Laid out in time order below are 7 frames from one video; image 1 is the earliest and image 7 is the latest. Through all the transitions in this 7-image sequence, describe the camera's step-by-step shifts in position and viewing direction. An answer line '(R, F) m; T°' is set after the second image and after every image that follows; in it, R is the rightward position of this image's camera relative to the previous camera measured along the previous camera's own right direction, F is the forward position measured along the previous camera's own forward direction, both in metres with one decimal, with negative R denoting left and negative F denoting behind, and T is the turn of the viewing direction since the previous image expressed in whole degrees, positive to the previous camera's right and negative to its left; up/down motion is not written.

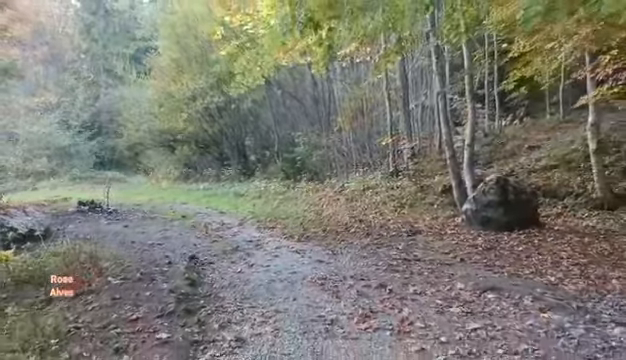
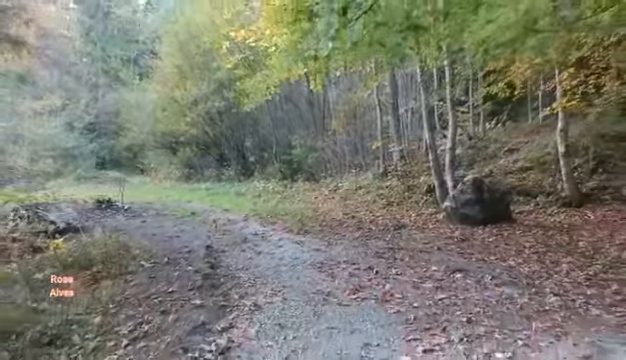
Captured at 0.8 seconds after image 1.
(-0.1, -1.2) m; +1°
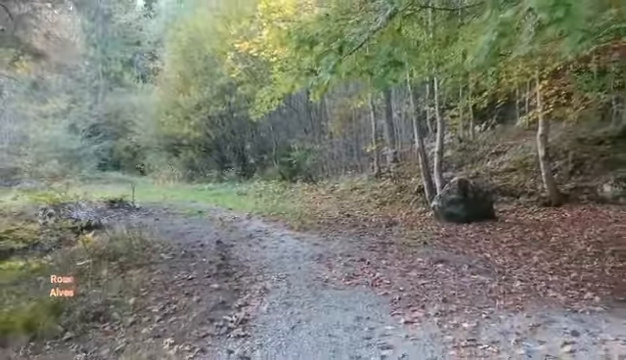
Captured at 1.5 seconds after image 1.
(0.0, -1.0) m; 0°
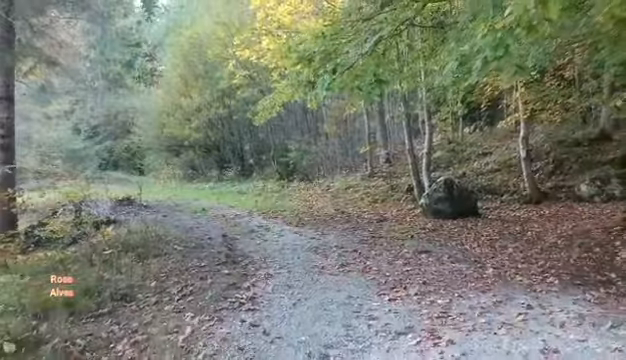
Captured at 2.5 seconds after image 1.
(0.0, -0.9) m; 0°
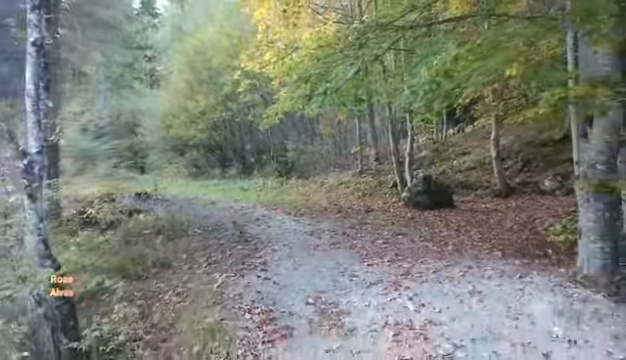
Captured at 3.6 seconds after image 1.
(0.0, -2.0) m; 0°
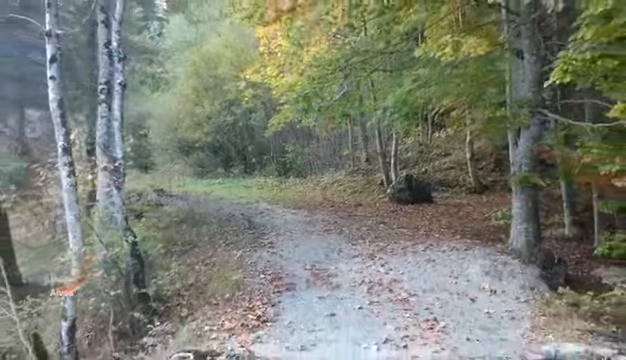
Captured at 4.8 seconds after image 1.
(0.0, -2.2) m; 0°
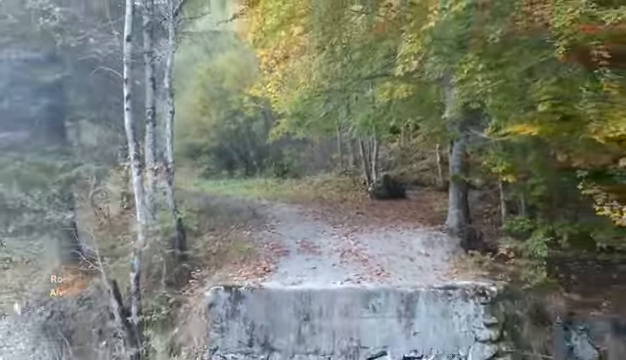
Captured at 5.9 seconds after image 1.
(+0.1, -3.3) m; 0°
